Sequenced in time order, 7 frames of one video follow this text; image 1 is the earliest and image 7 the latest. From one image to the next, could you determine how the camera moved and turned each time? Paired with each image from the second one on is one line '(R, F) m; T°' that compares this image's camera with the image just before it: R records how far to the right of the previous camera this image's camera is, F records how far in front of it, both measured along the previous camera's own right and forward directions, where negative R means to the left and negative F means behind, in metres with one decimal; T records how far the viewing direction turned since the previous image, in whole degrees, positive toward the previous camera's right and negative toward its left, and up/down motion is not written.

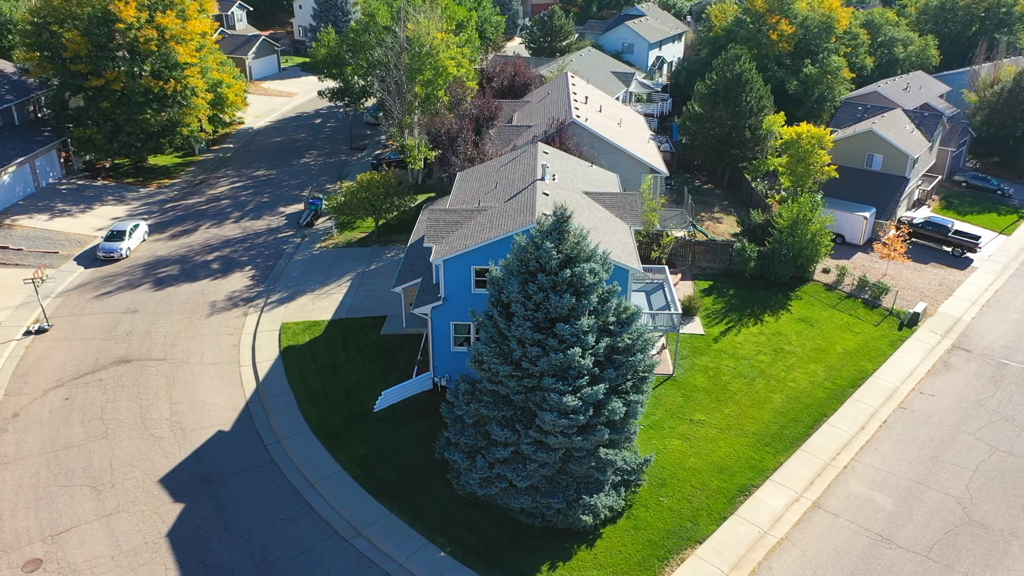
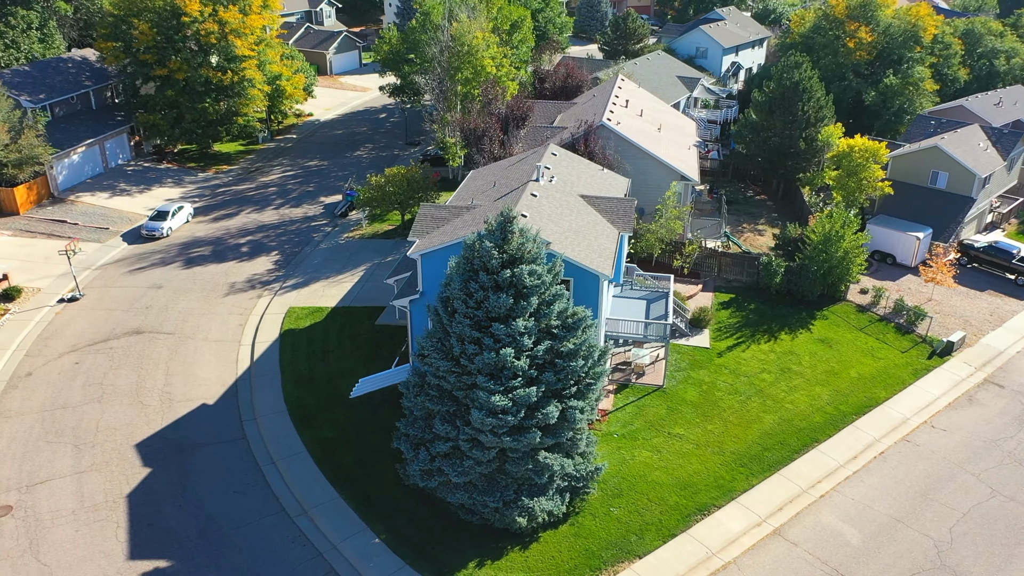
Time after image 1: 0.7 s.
(+3.9, +0.1) m; -8°
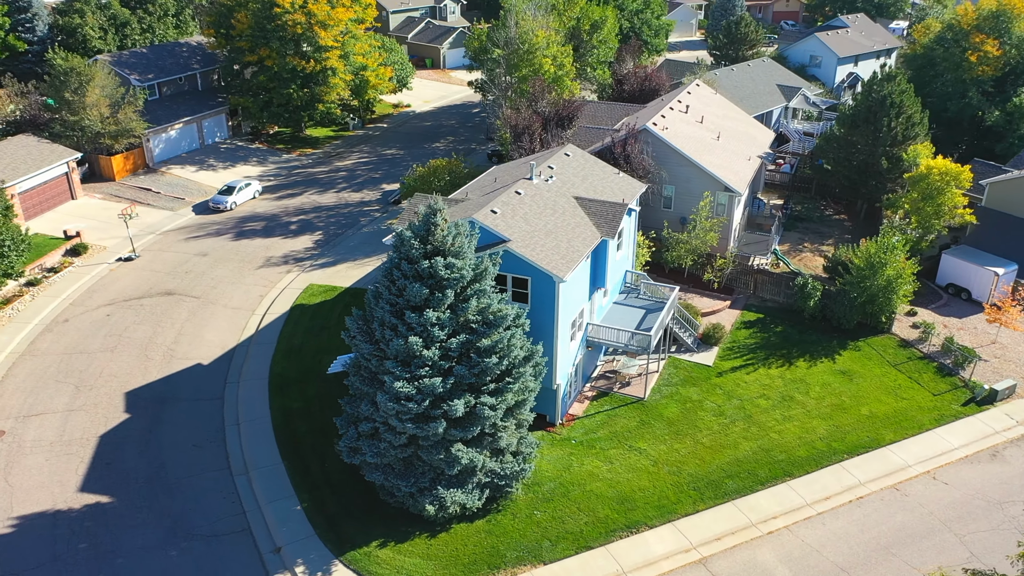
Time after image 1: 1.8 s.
(+5.7, +0.4) m; -11°
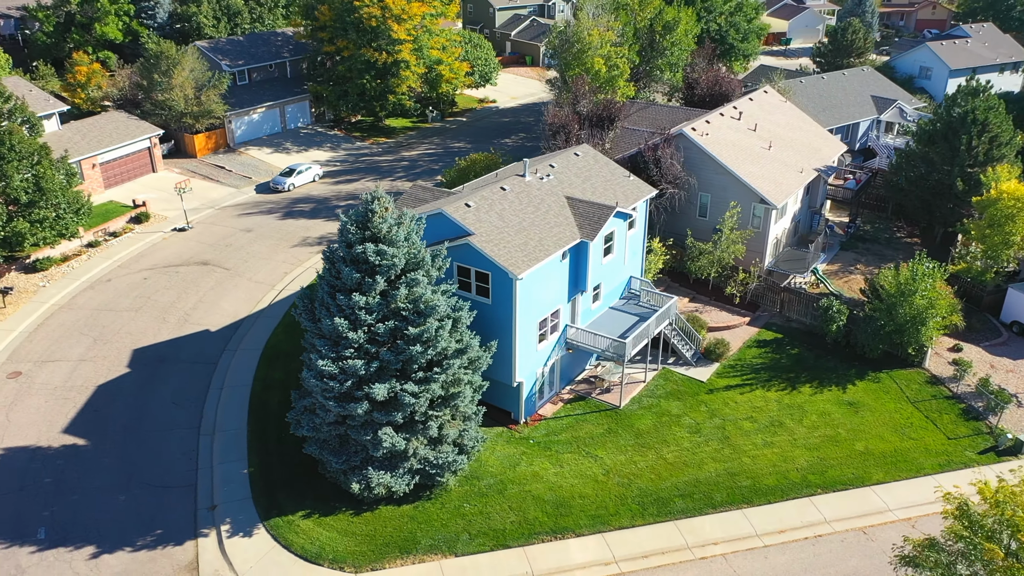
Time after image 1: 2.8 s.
(+5.1, +0.4) m; -10°
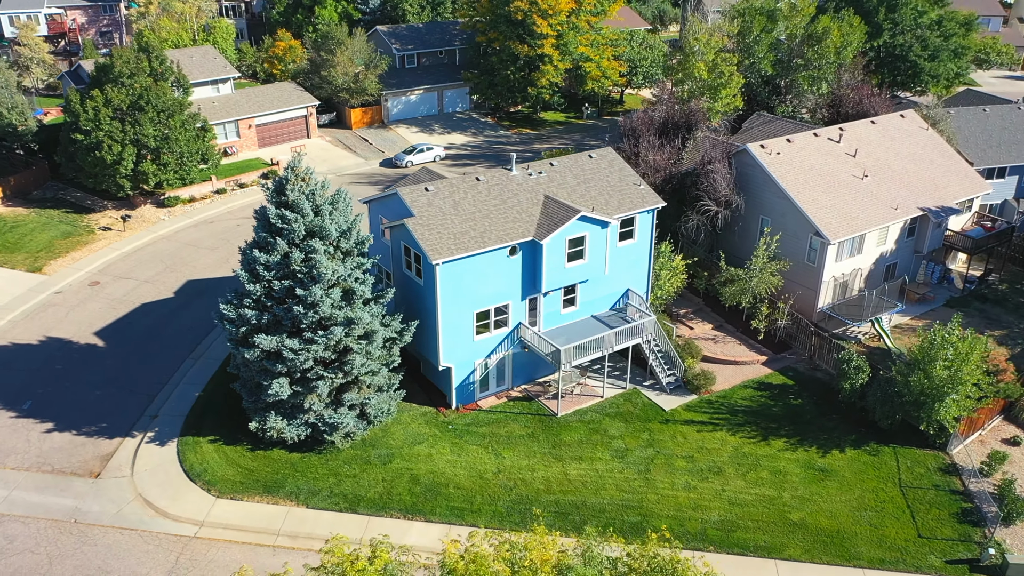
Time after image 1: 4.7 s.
(+10.1, +1.6) m; -20°
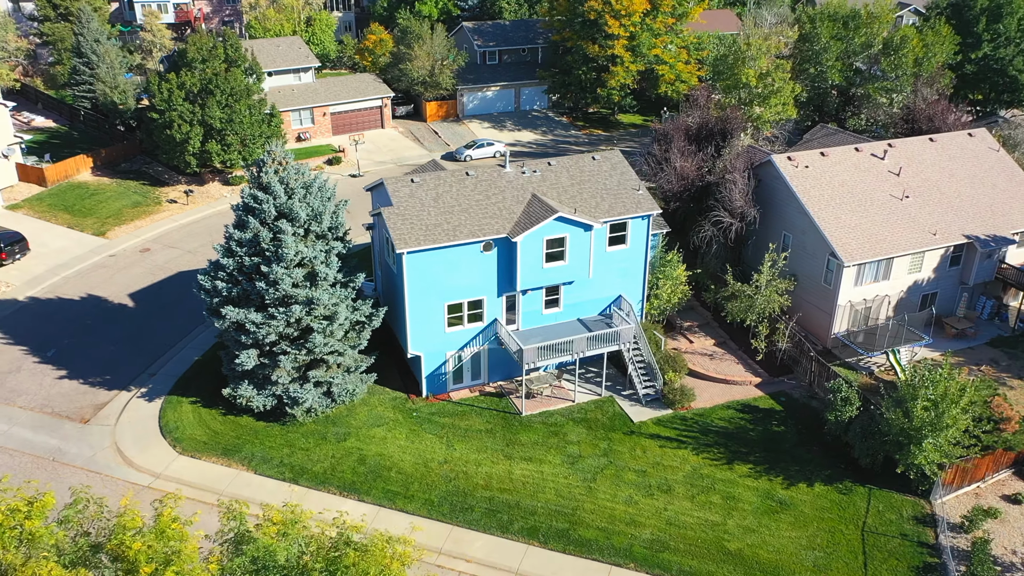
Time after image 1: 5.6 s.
(+5.2, +0.4) m; -10°
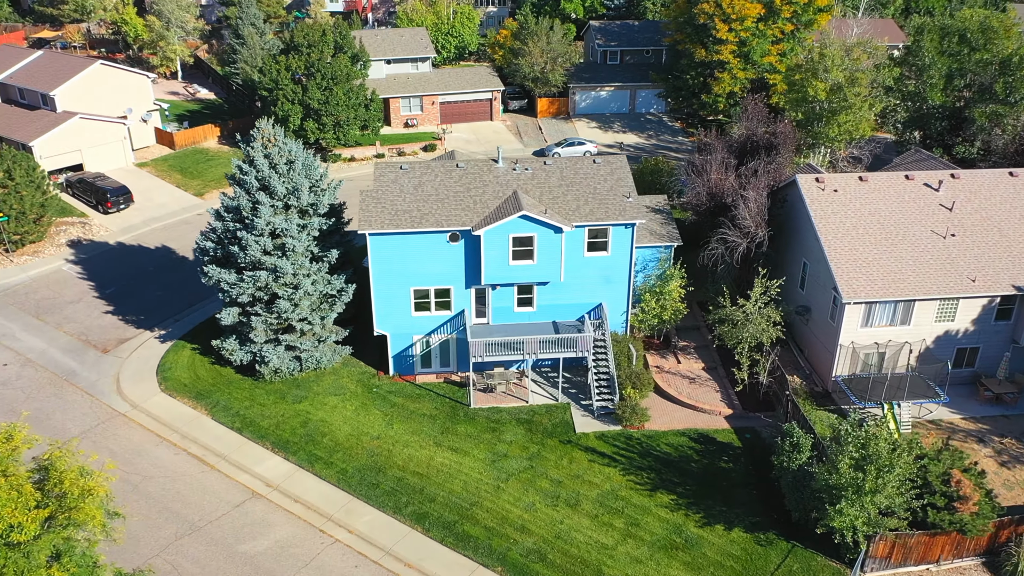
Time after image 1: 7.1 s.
(+7.6, +0.9) m; -15°
